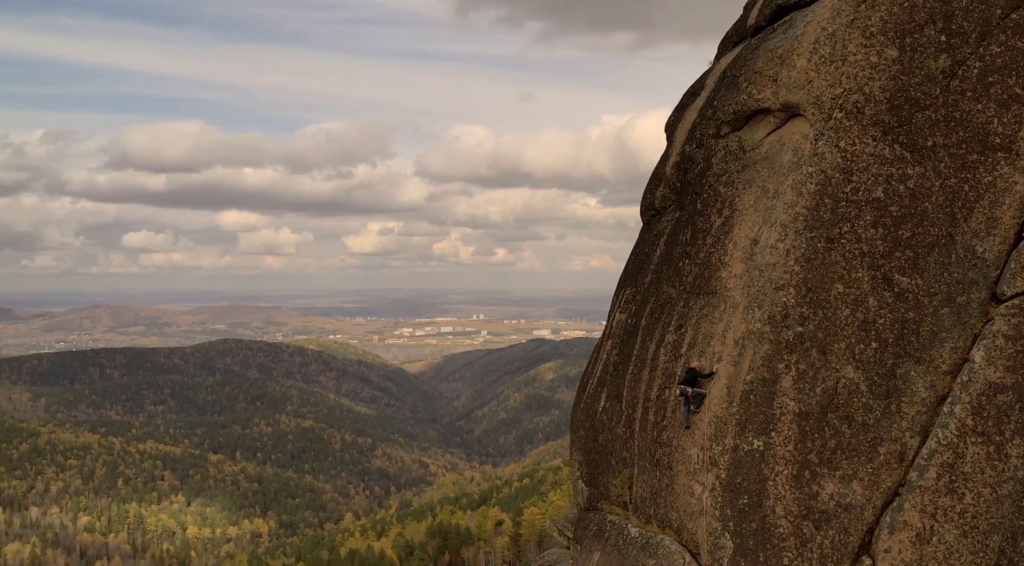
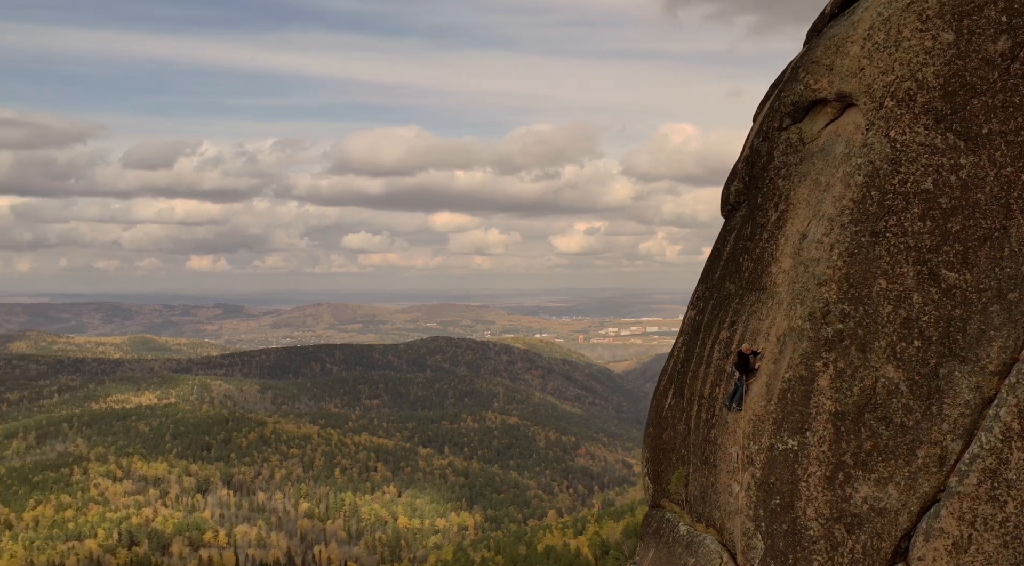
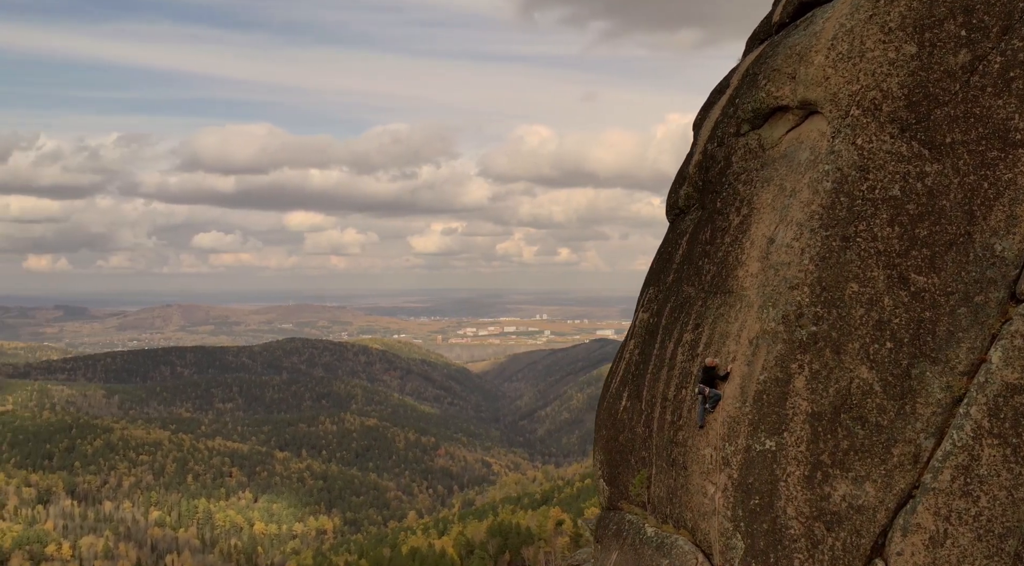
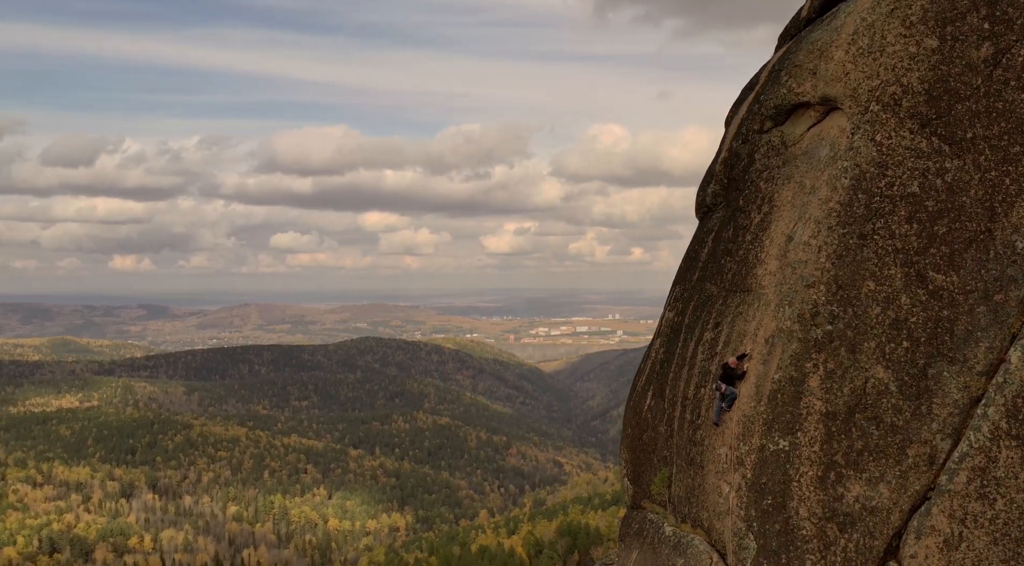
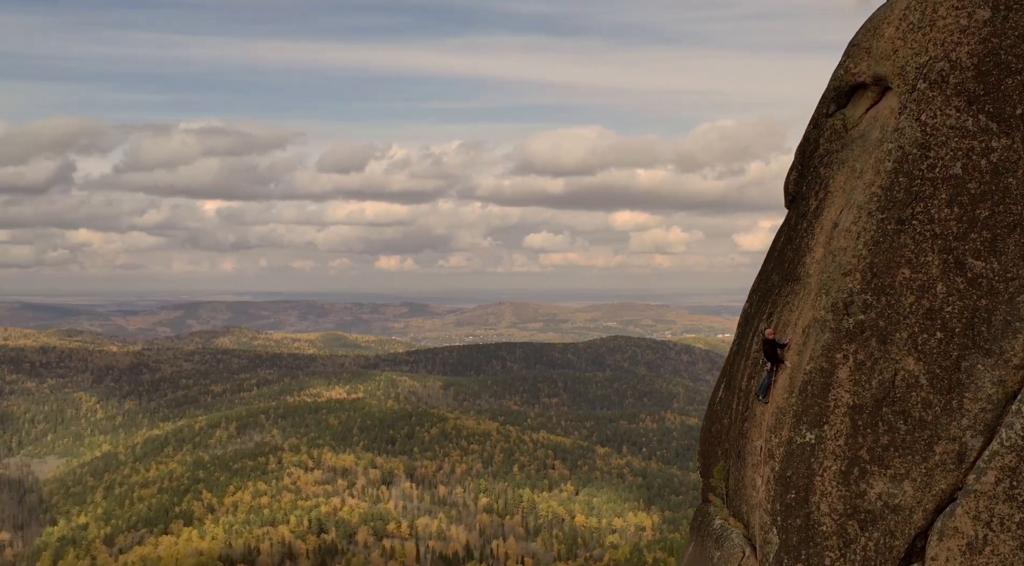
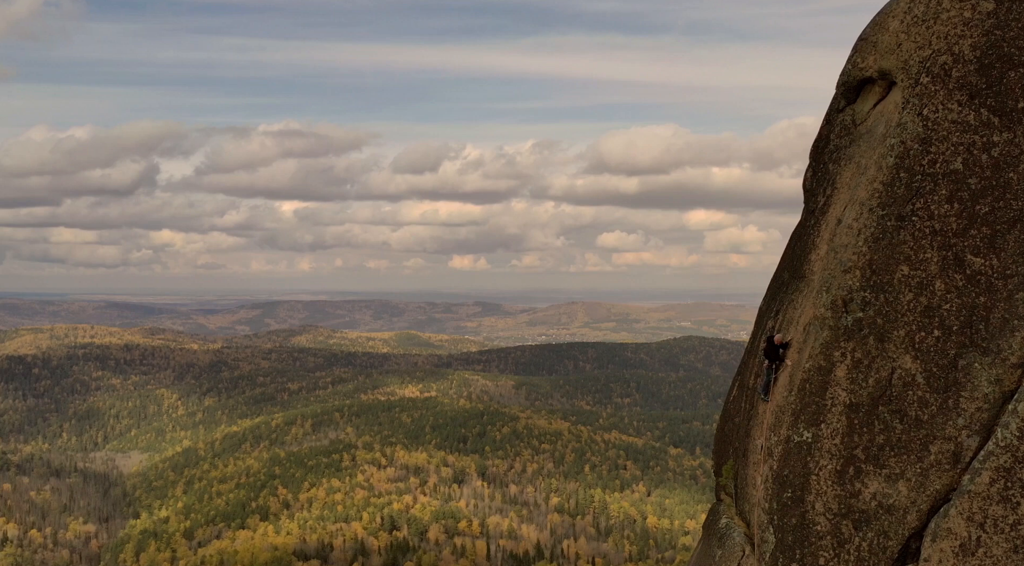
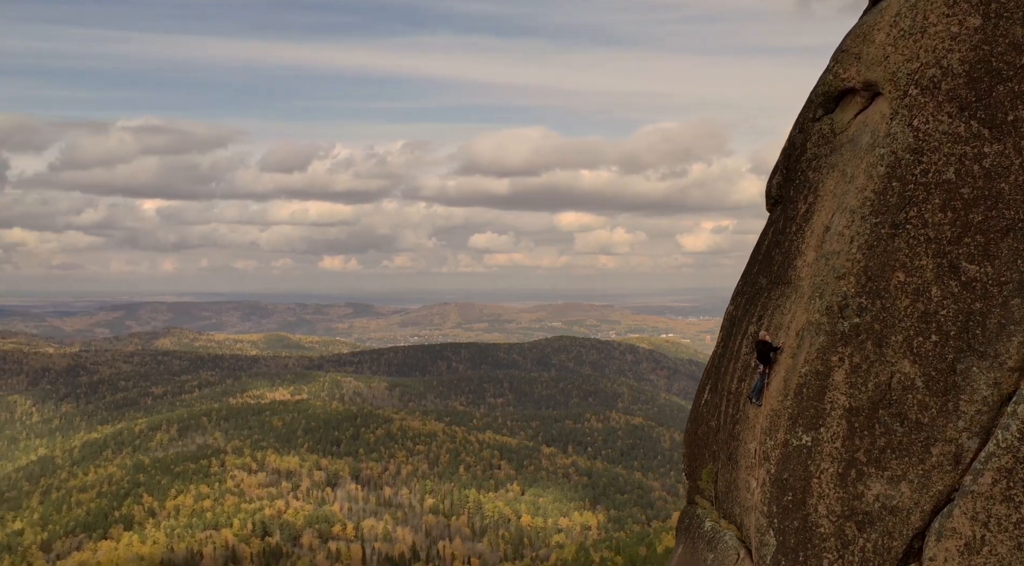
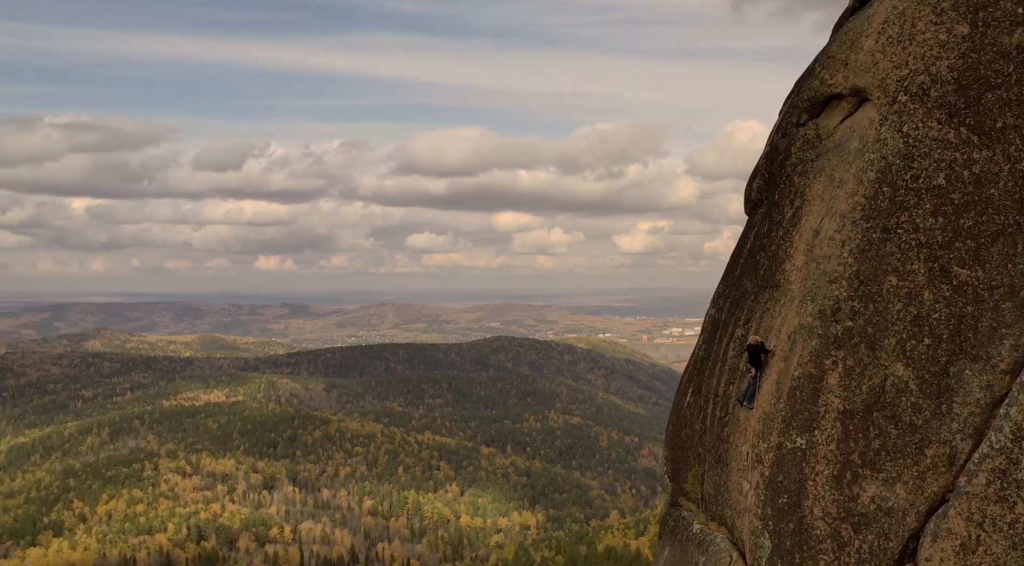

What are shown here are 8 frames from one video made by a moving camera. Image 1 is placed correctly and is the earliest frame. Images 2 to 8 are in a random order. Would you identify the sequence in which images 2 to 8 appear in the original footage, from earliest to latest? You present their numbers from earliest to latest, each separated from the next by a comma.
3, 4, 2, 8, 7, 5, 6
